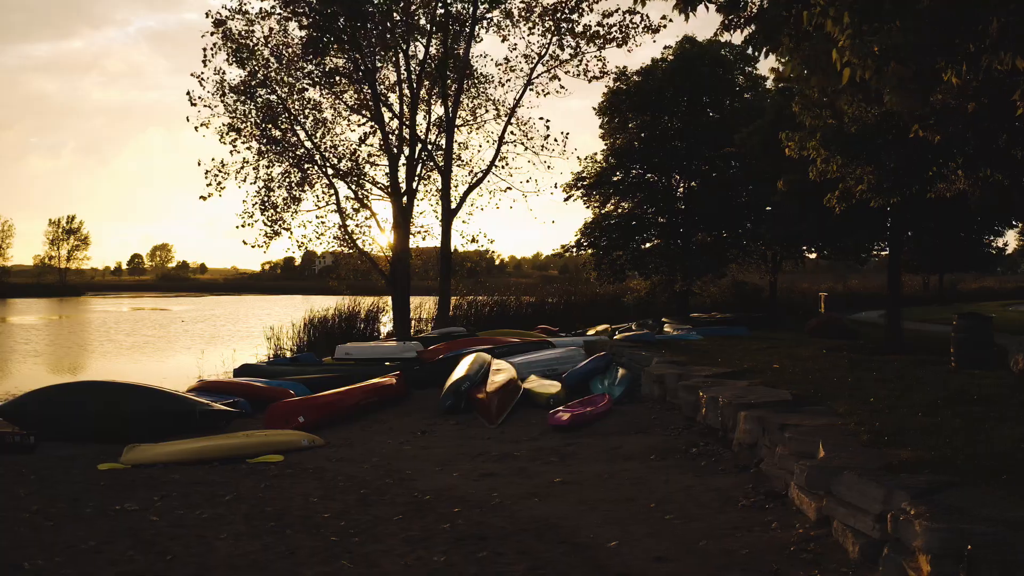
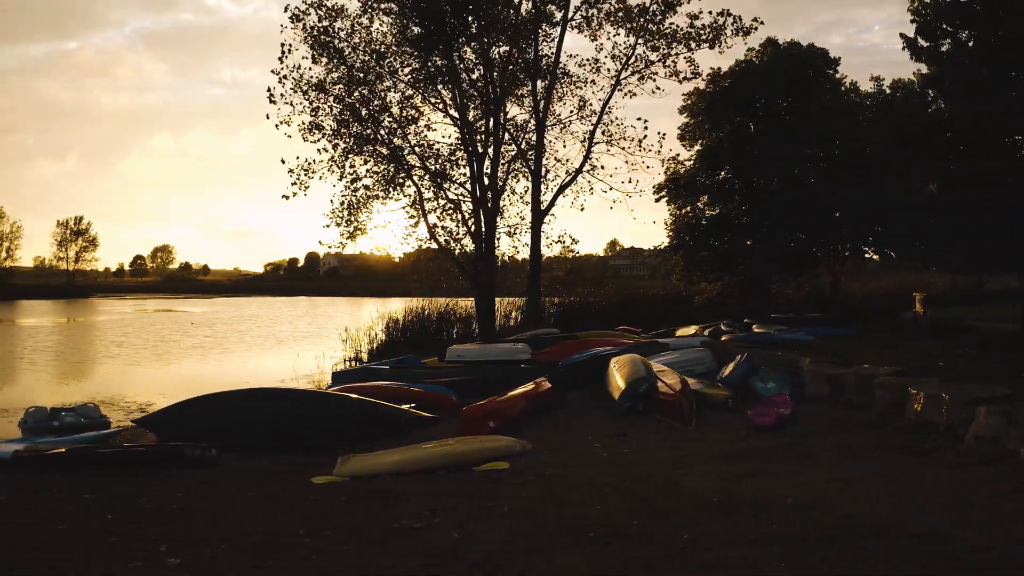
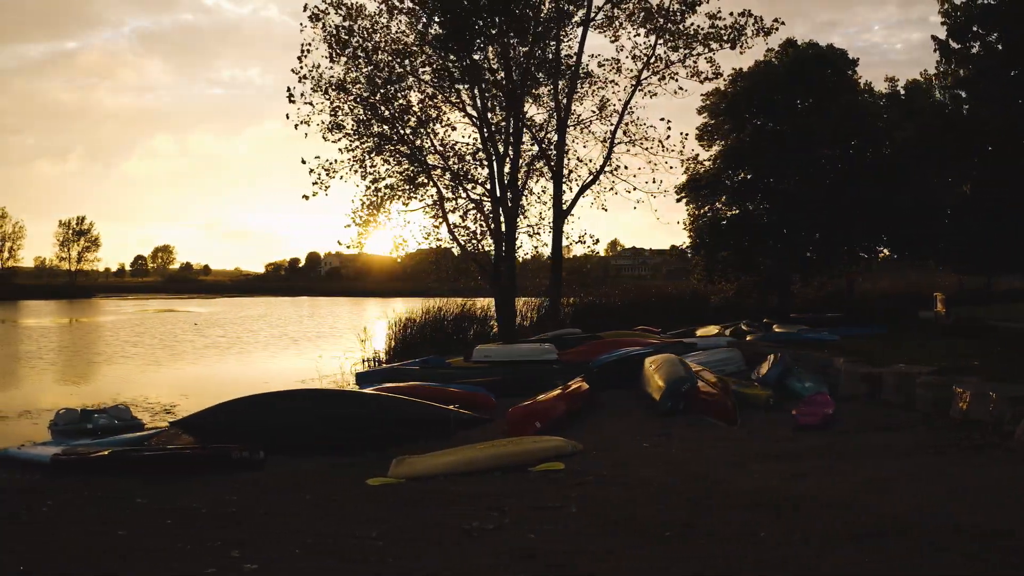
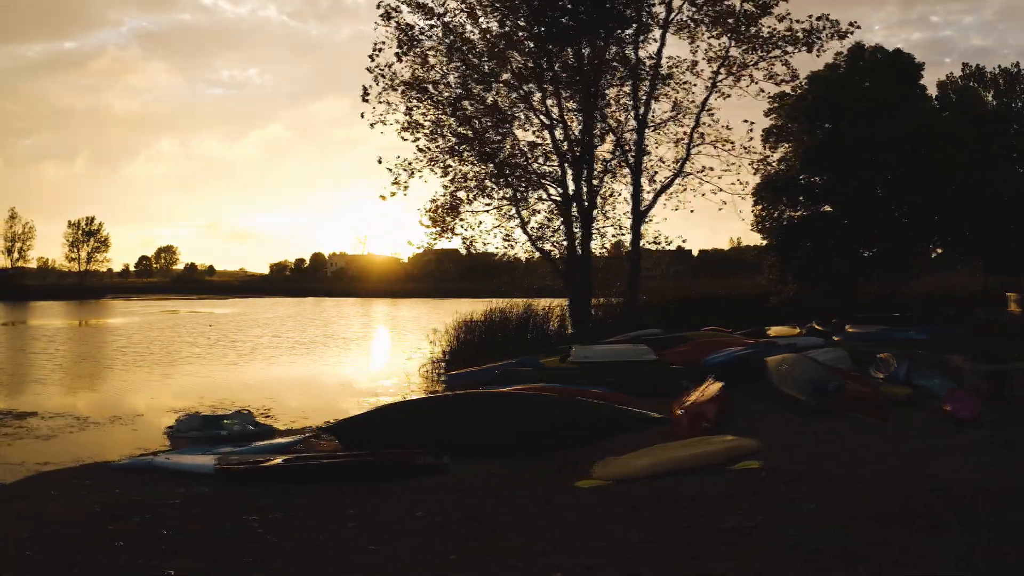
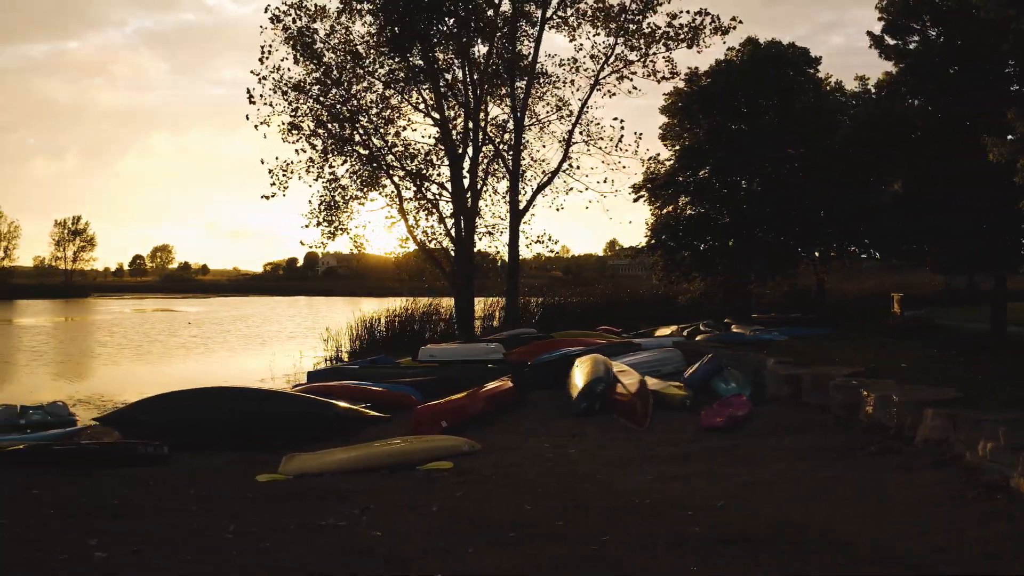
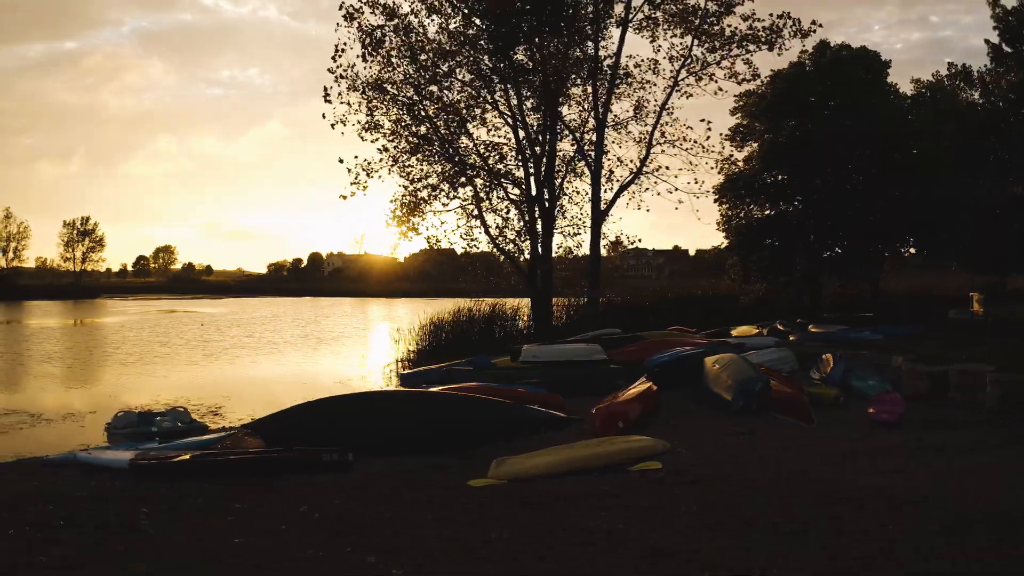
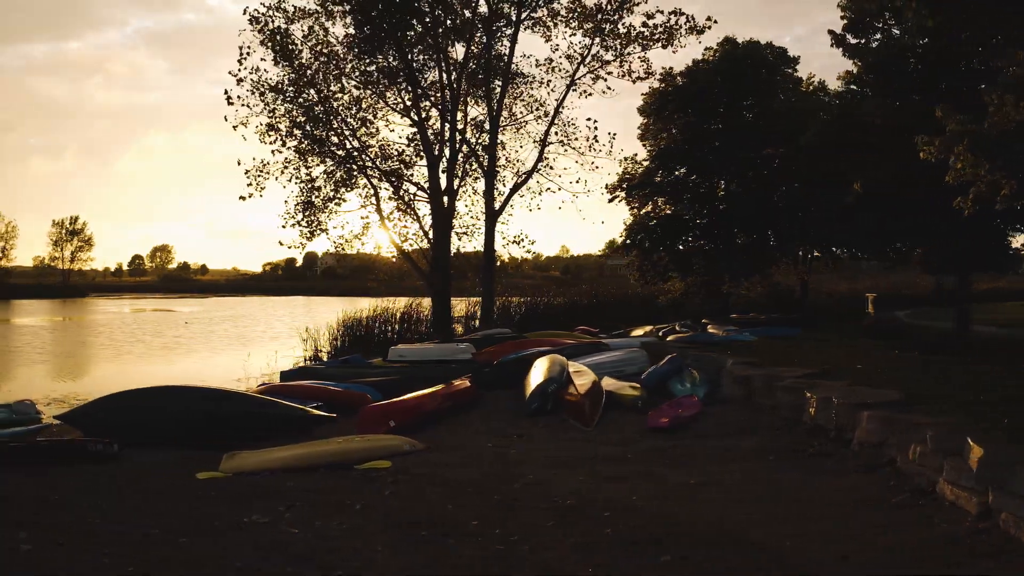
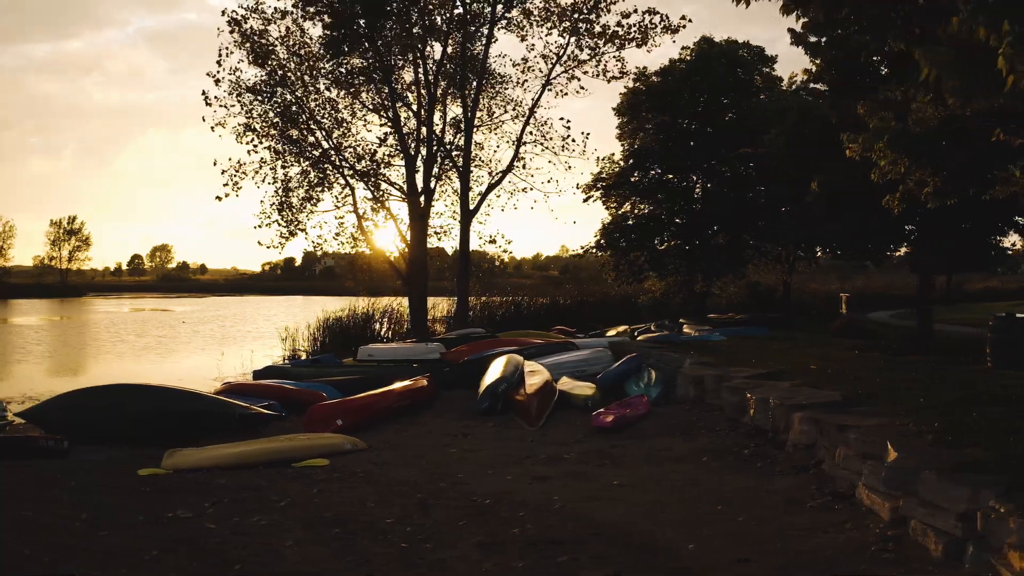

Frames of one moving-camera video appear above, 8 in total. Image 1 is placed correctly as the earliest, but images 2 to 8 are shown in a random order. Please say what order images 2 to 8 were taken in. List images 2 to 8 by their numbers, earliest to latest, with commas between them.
8, 7, 5, 2, 3, 6, 4
